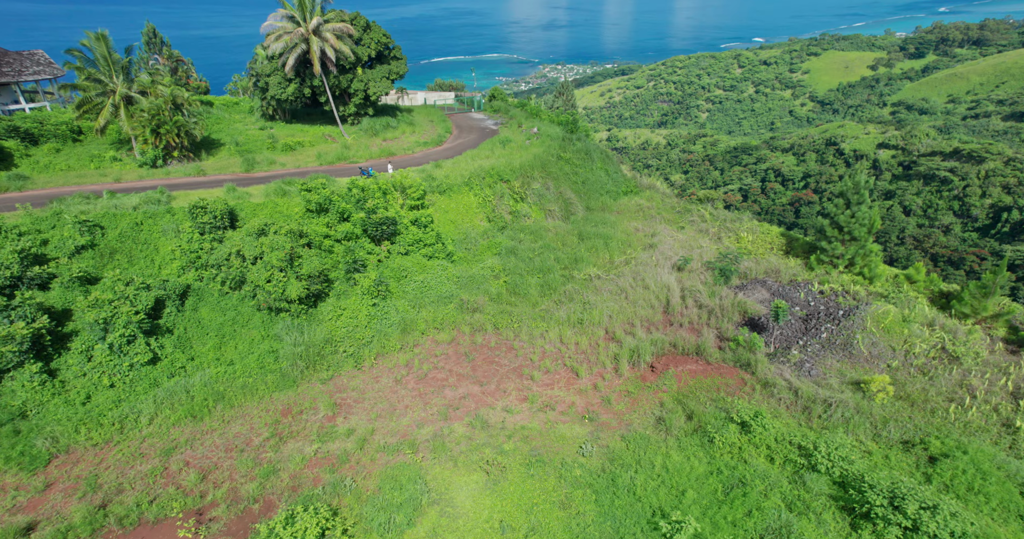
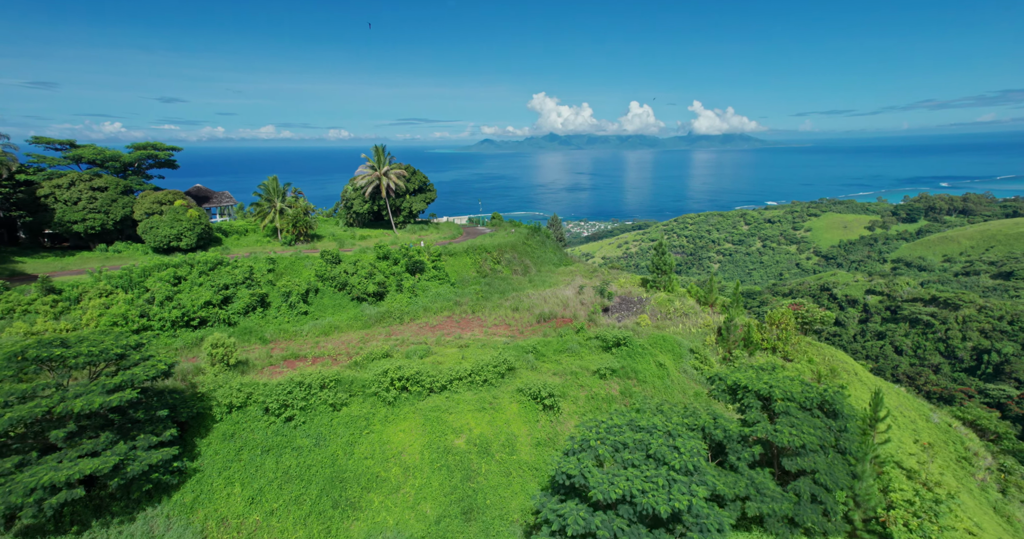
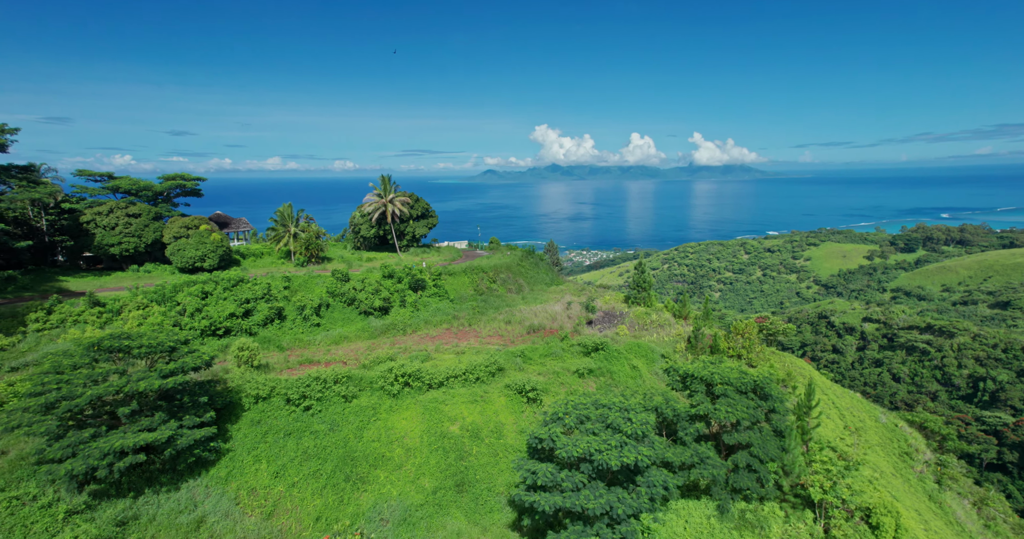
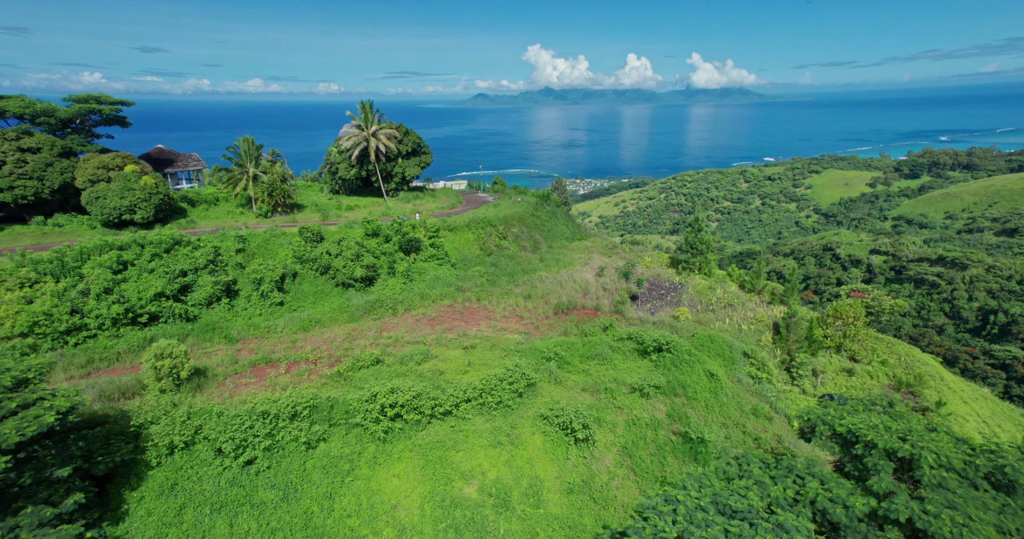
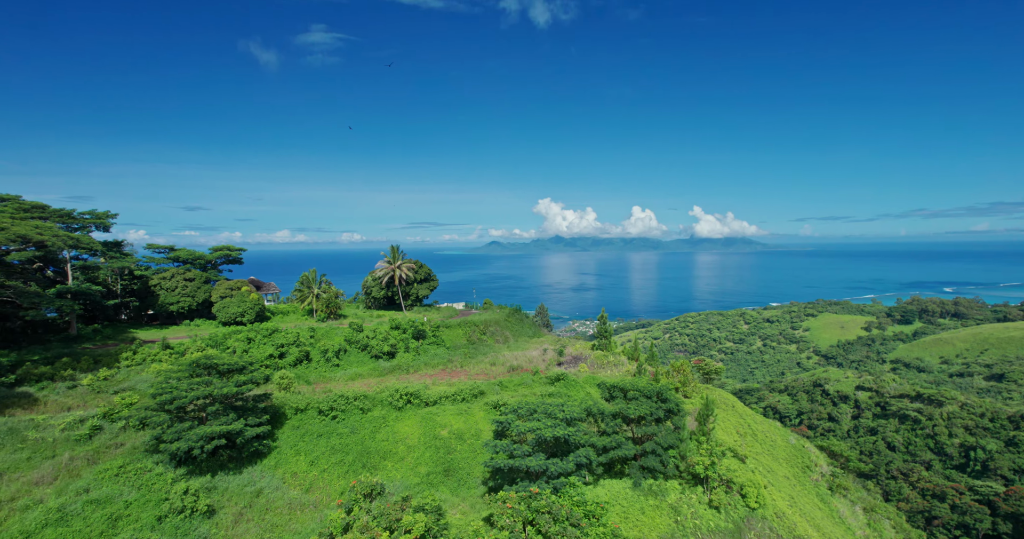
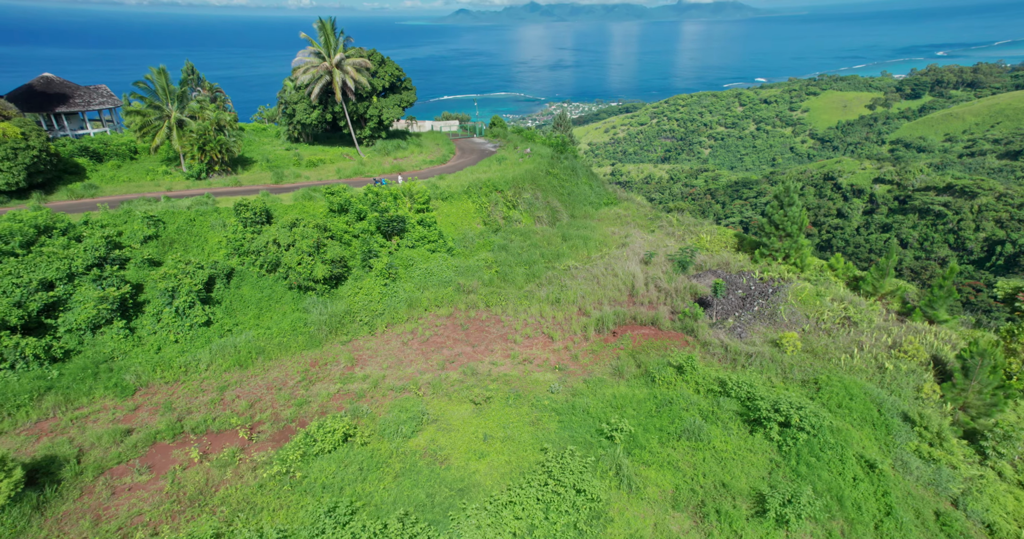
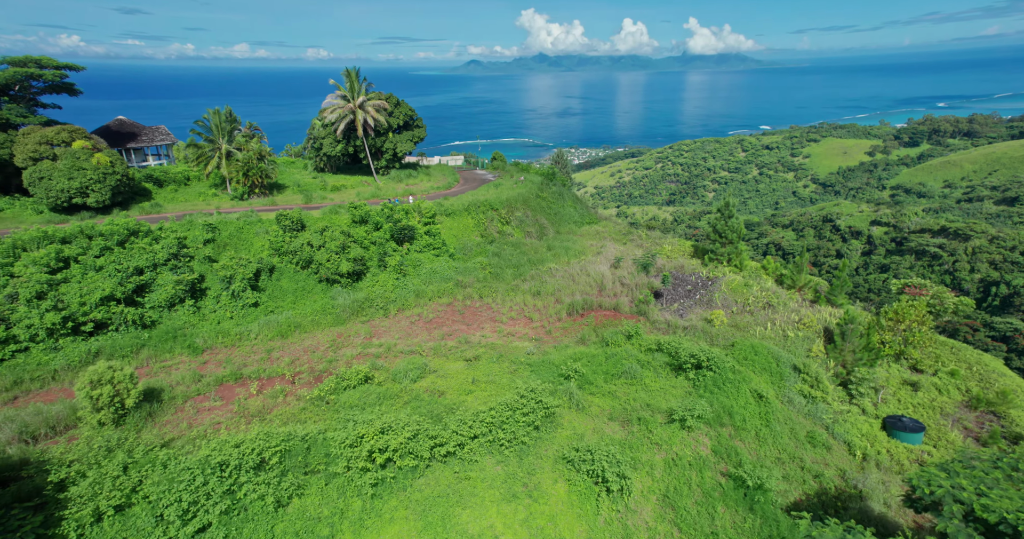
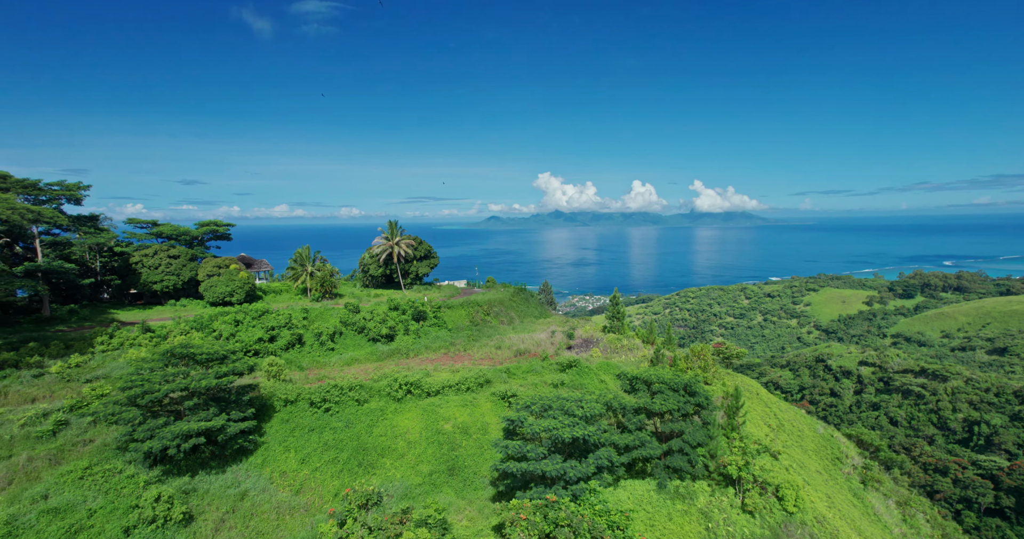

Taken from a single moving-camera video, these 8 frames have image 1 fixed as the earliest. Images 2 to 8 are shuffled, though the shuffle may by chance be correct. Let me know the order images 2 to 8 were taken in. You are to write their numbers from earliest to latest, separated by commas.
6, 7, 4, 2, 3, 8, 5
